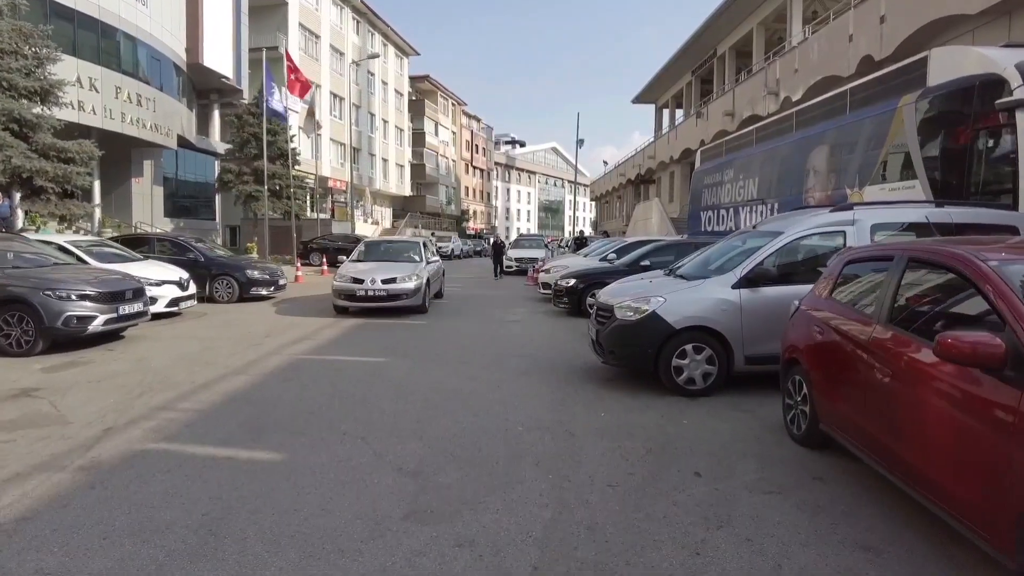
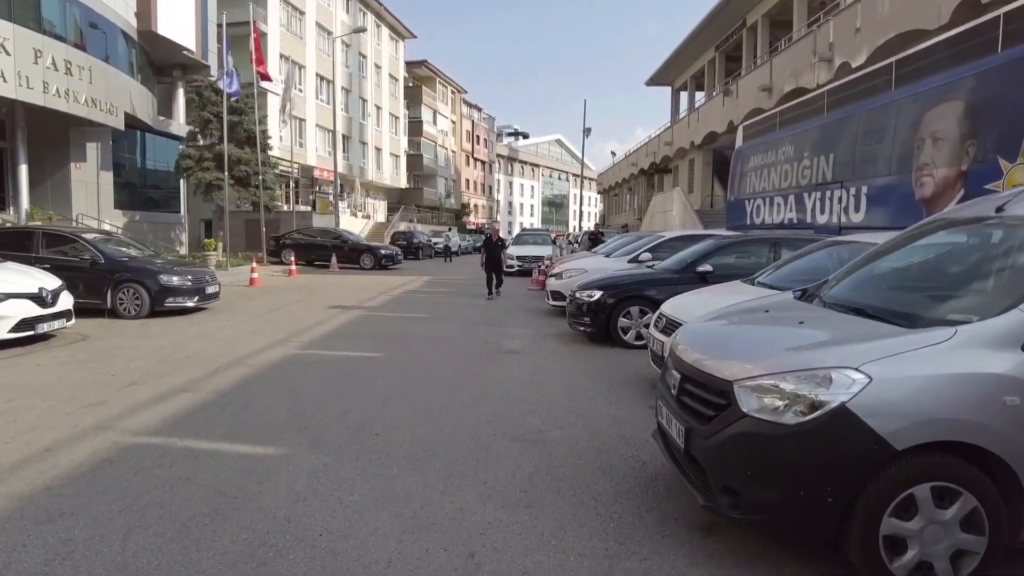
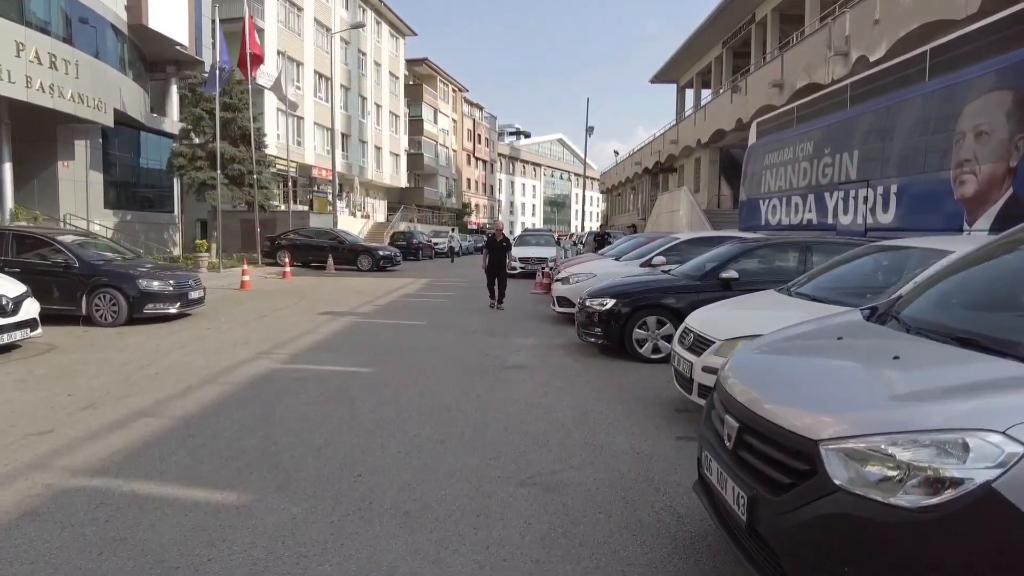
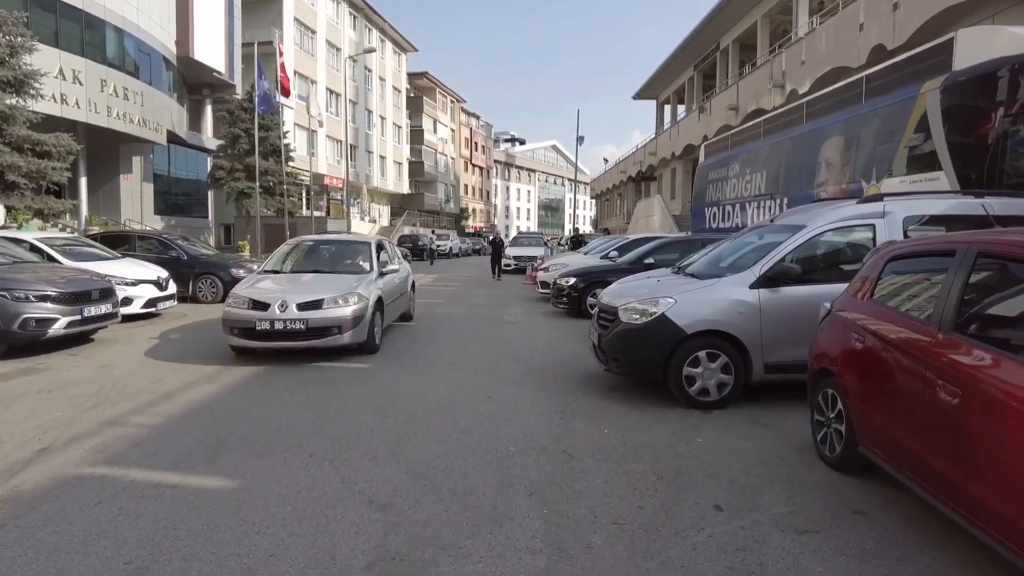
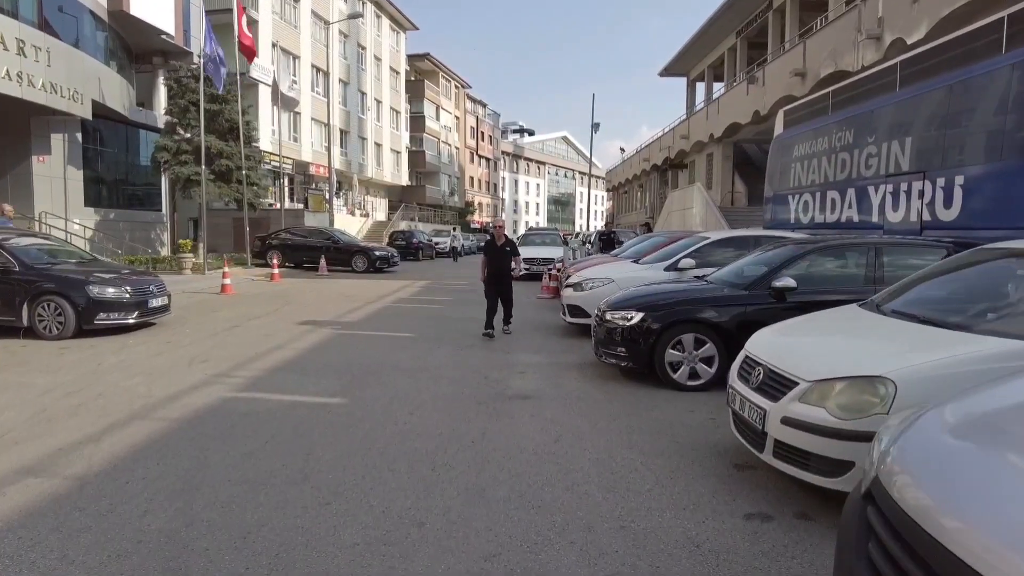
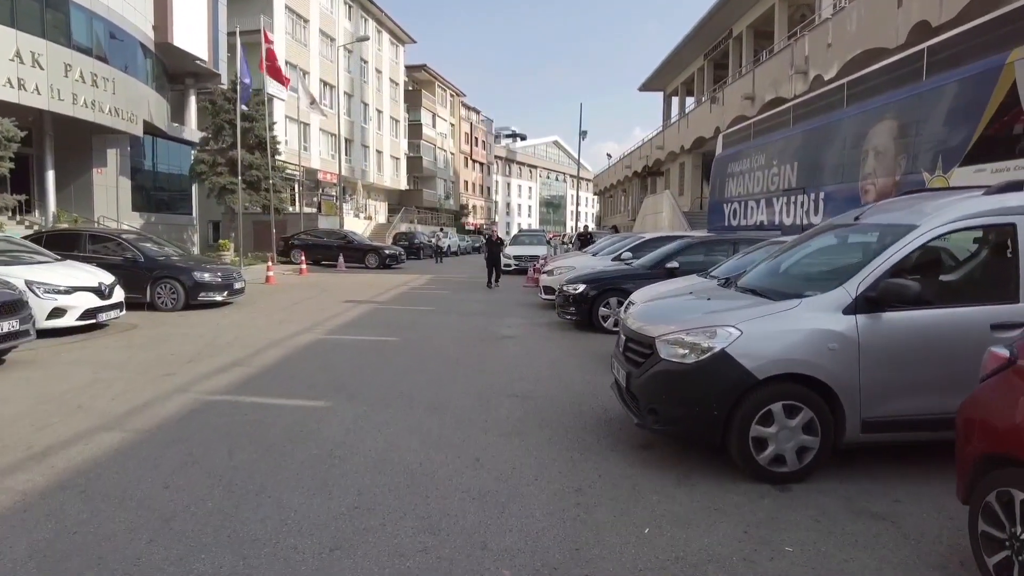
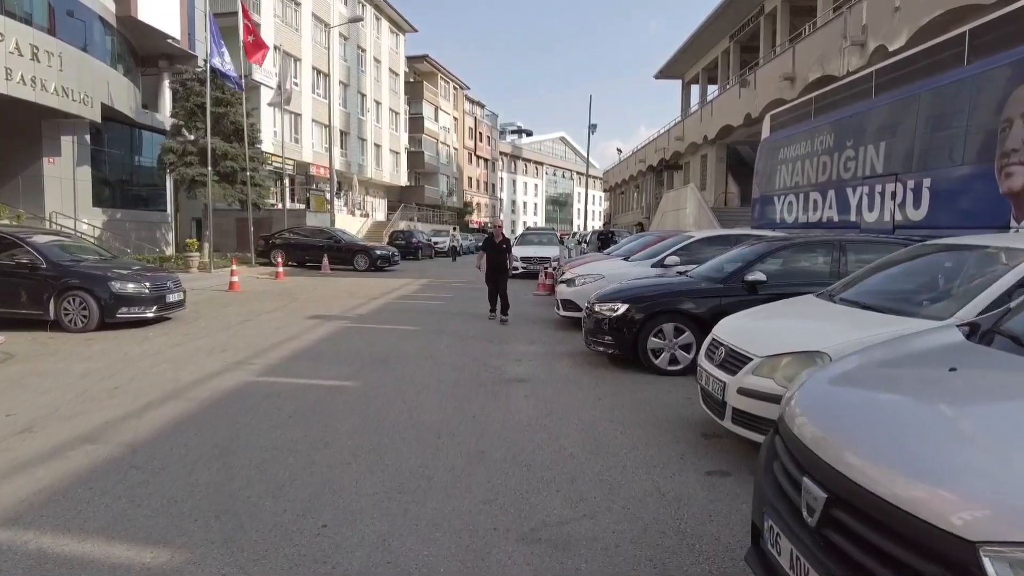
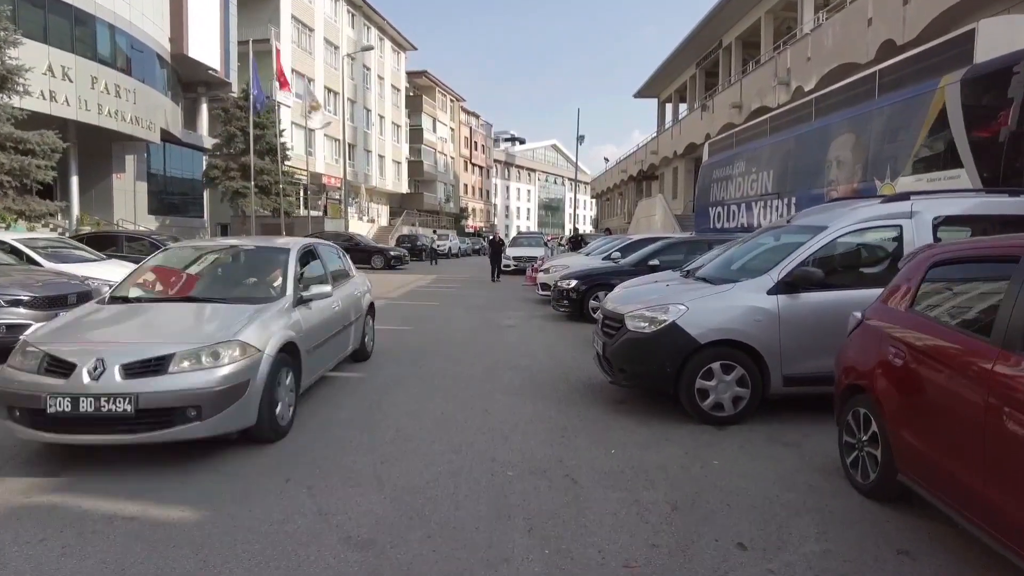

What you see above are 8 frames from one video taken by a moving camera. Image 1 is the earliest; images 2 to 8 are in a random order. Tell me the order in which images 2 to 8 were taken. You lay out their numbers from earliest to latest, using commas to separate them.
4, 8, 6, 2, 3, 7, 5
